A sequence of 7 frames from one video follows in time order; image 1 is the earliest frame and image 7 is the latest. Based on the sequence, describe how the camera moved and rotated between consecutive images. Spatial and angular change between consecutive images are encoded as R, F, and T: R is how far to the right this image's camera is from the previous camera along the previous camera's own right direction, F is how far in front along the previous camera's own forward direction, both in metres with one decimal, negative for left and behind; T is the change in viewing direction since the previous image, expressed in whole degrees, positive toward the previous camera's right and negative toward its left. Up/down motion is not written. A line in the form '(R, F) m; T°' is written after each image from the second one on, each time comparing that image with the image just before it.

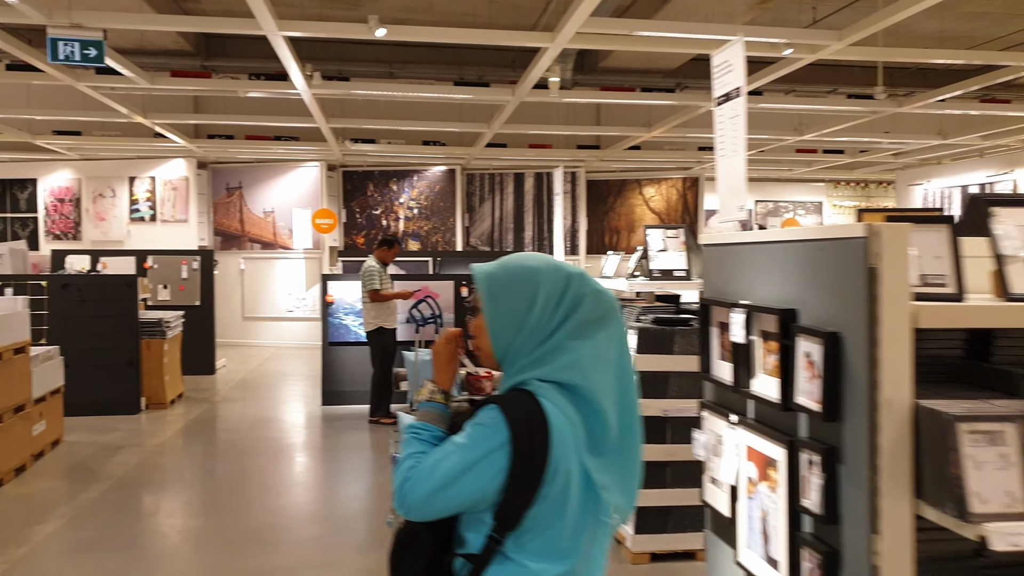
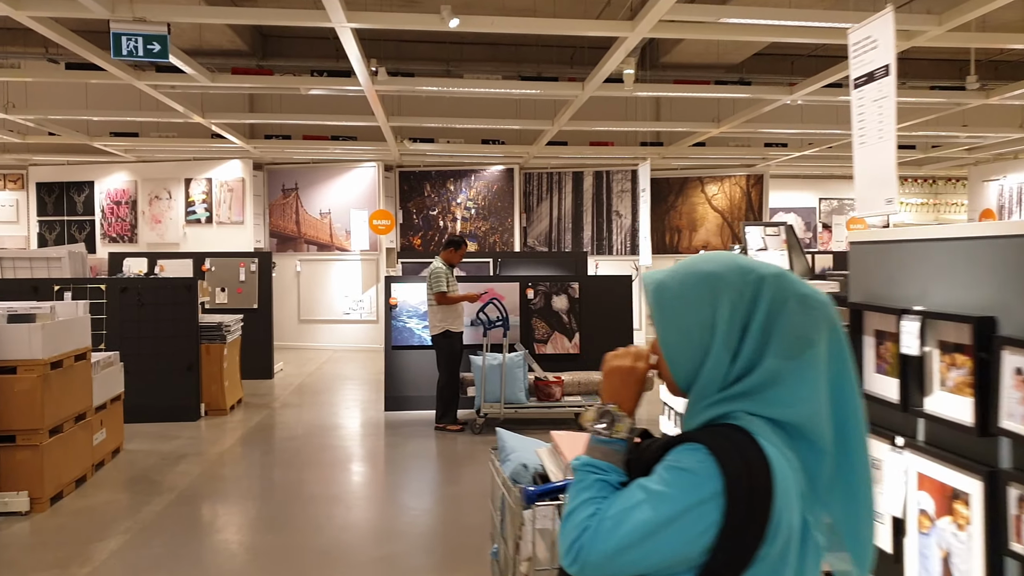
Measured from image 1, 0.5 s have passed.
(-0.2, +0.3) m; -3°
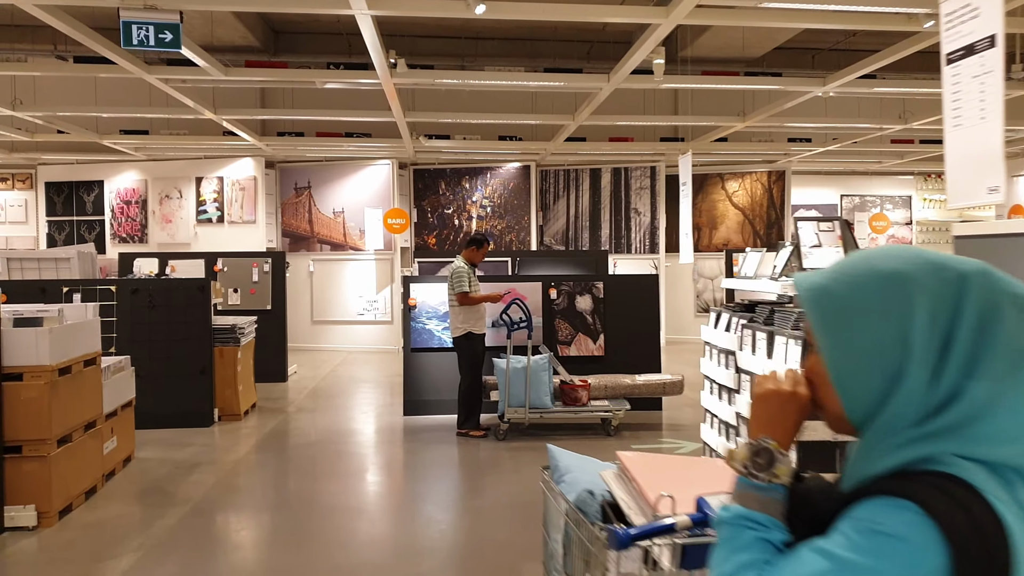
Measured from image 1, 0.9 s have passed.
(-0.1, +0.2) m; -1°
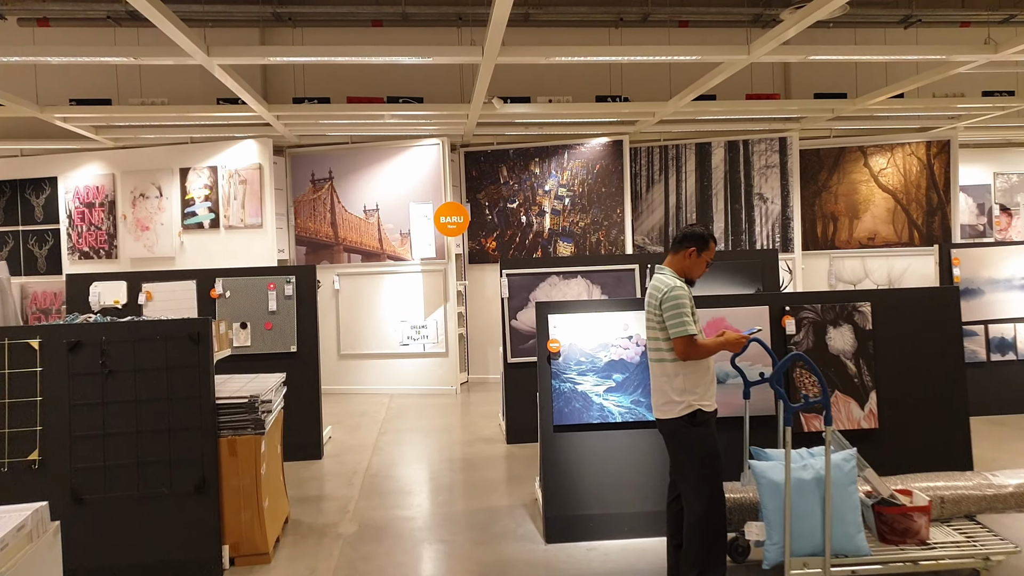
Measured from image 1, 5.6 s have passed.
(-1.1, +2.8) m; +1°
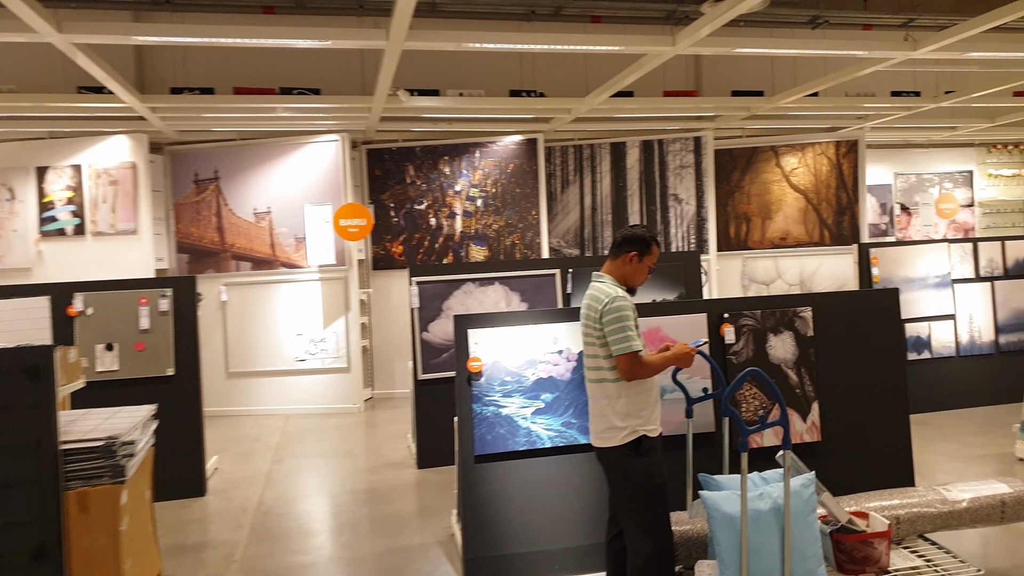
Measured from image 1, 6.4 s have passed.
(0.0, +0.5) m; +7°
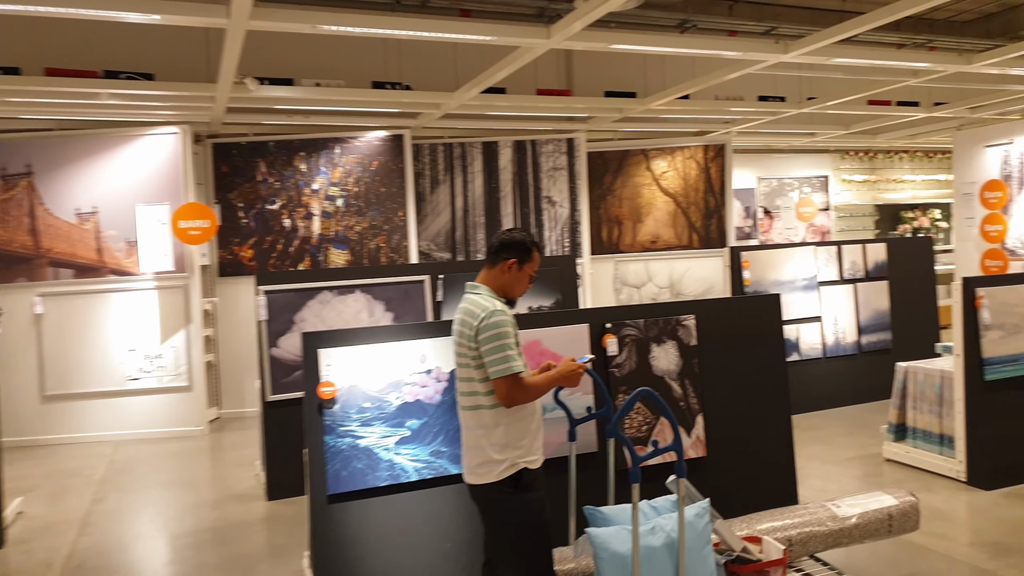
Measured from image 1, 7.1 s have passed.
(+0.1, +0.4) m; +9°
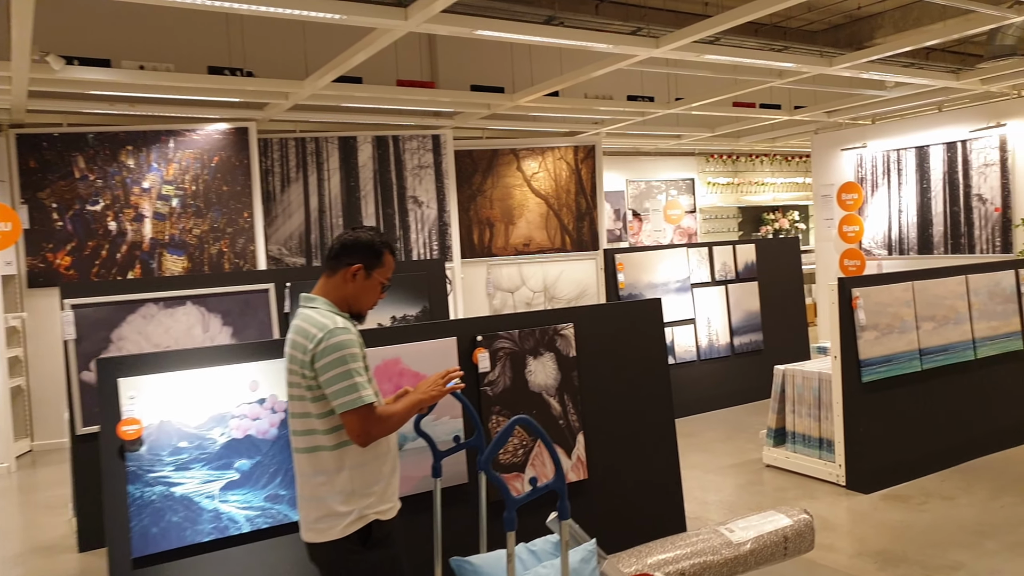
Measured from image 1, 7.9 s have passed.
(+0.1, +0.4) m; +9°
